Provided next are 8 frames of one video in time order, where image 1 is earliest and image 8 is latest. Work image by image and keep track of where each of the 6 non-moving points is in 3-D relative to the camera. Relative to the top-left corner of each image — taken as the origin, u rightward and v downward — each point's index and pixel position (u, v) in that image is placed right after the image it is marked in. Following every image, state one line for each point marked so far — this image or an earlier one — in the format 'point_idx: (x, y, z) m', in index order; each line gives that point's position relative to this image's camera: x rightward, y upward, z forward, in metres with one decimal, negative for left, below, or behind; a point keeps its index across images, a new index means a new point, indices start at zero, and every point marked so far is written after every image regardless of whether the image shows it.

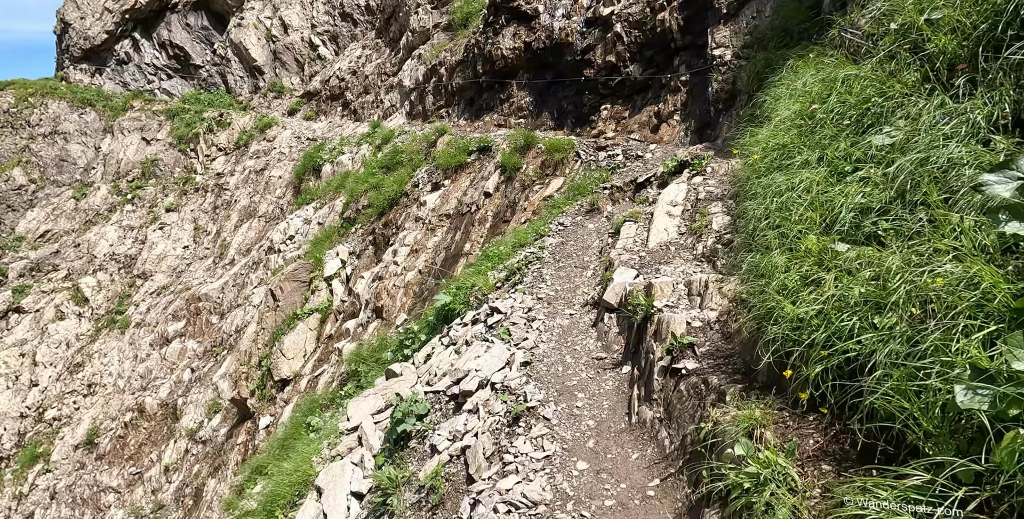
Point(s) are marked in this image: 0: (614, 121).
0: (+2.3, +3.1, +13.8) m
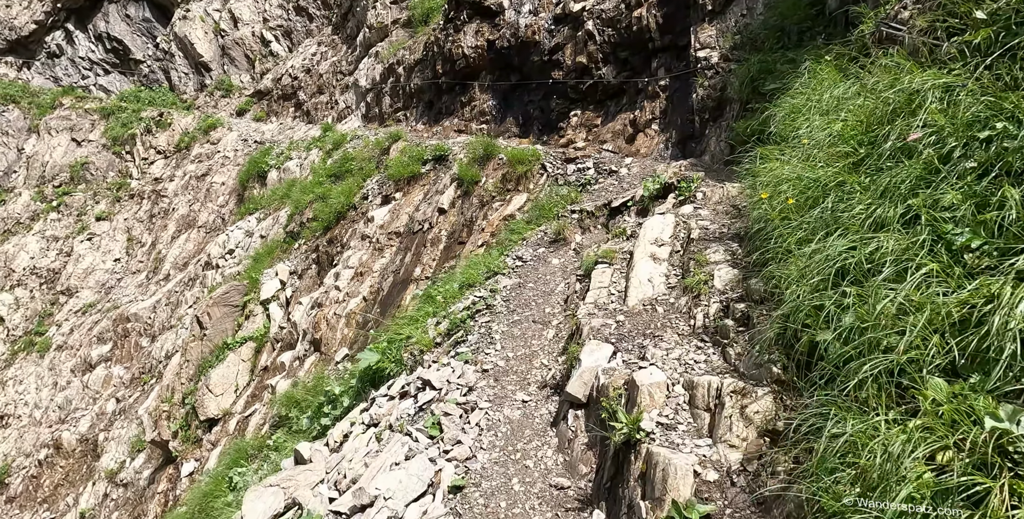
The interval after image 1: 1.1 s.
0: (+1.4, +2.6, +12.4) m
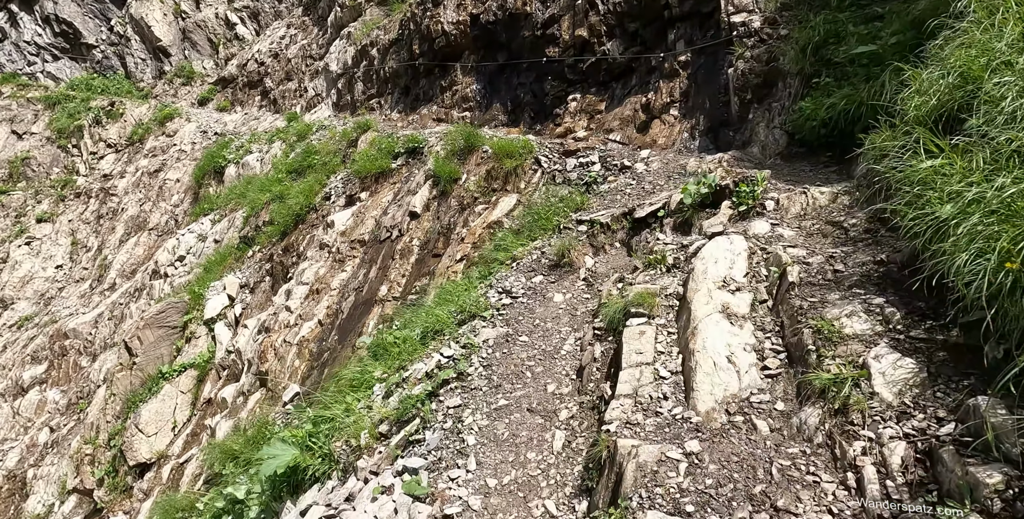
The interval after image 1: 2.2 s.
0: (+1.2, +2.4, +10.3) m
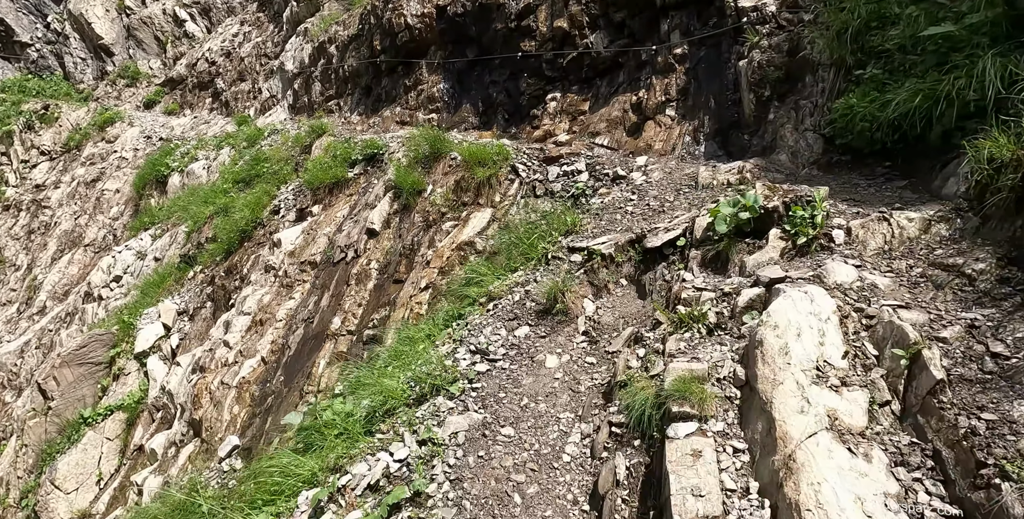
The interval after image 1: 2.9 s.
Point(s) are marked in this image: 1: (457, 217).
0: (+0.8, +2.1, +9.1) m
1: (-0.7, +0.5, +7.5) m
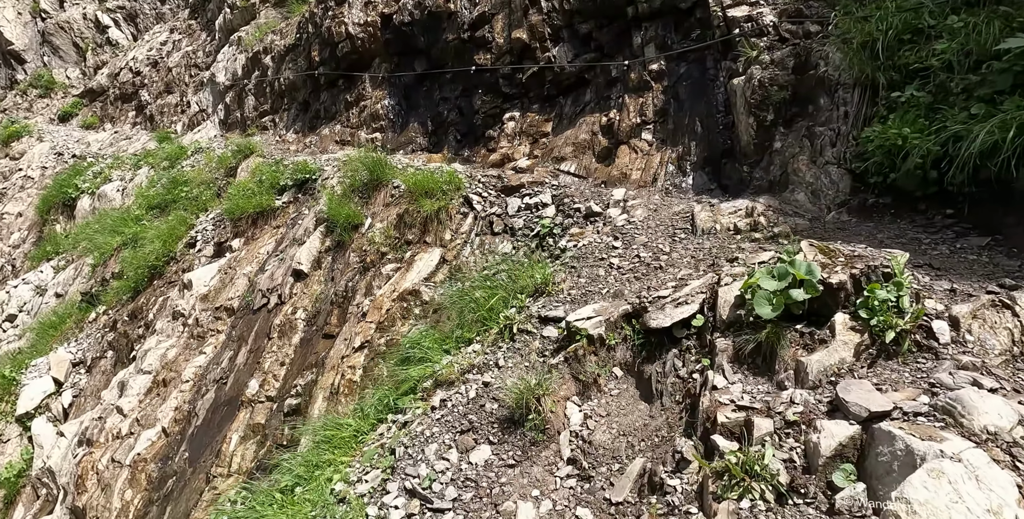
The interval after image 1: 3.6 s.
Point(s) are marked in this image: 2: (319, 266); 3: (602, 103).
0: (+0.2, +1.6, +8.0) m
1: (-1.2, 0.0, +6.3) m
2: (-2.2, -0.1, +7.0) m
3: (+1.1, +1.9, +7.5) m
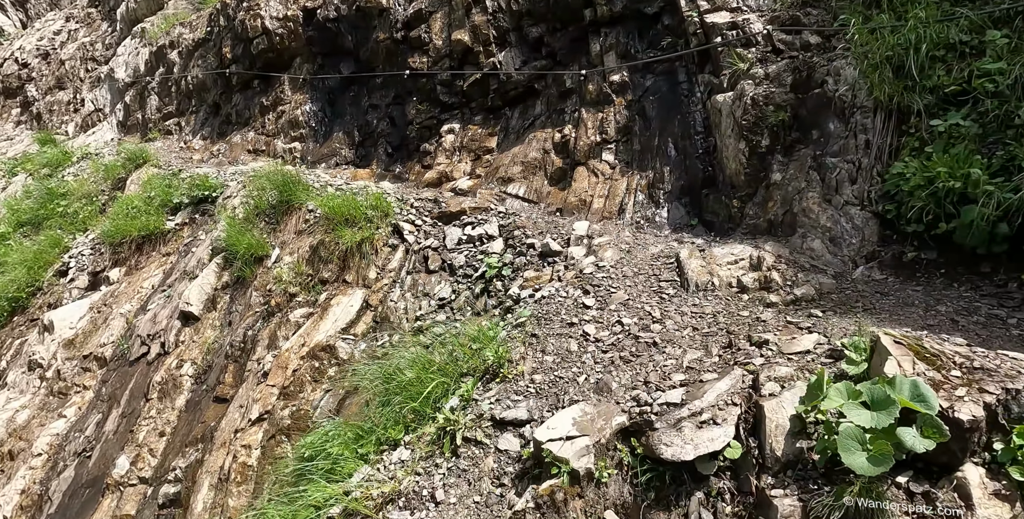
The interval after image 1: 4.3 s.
0: (-0.5, +1.2, +7.0) m
1: (-1.7, -0.4, +5.2) m
2: (-2.8, -0.4, +5.7) m
3: (+0.5, +1.5, +6.6) m
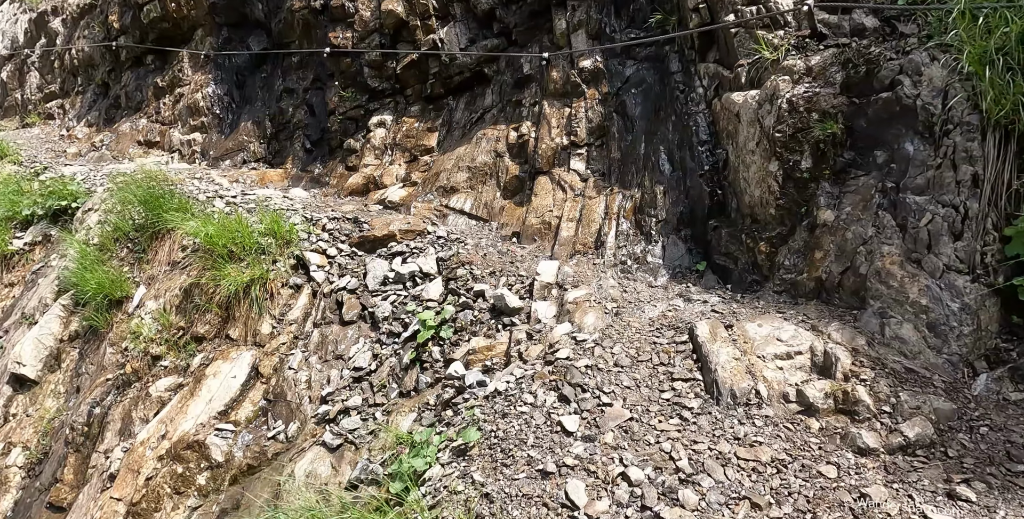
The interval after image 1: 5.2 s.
0: (-1.0, +1.0, +5.7) m
1: (-2.0, -0.7, +3.8) m
2: (-3.1, -0.7, +4.3) m
3: (0.0, +1.3, +5.3) m
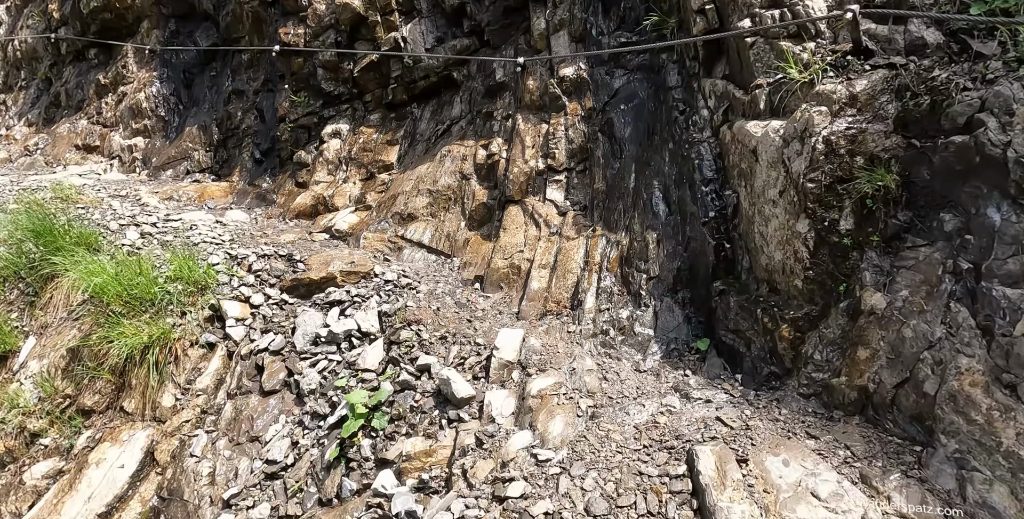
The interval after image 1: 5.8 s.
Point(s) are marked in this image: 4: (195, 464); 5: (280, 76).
0: (-1.2, +0.7, +5.0) m
1: (-2.2, -1.0, +3.1) m
2: (-3.4, -1.0, +3.6) m
3: (-0.2, +1.0, +4.6) m
4: (-1.5, -0.9, +2.9) m
5: (-2.1, +1.7, +5.7) m
